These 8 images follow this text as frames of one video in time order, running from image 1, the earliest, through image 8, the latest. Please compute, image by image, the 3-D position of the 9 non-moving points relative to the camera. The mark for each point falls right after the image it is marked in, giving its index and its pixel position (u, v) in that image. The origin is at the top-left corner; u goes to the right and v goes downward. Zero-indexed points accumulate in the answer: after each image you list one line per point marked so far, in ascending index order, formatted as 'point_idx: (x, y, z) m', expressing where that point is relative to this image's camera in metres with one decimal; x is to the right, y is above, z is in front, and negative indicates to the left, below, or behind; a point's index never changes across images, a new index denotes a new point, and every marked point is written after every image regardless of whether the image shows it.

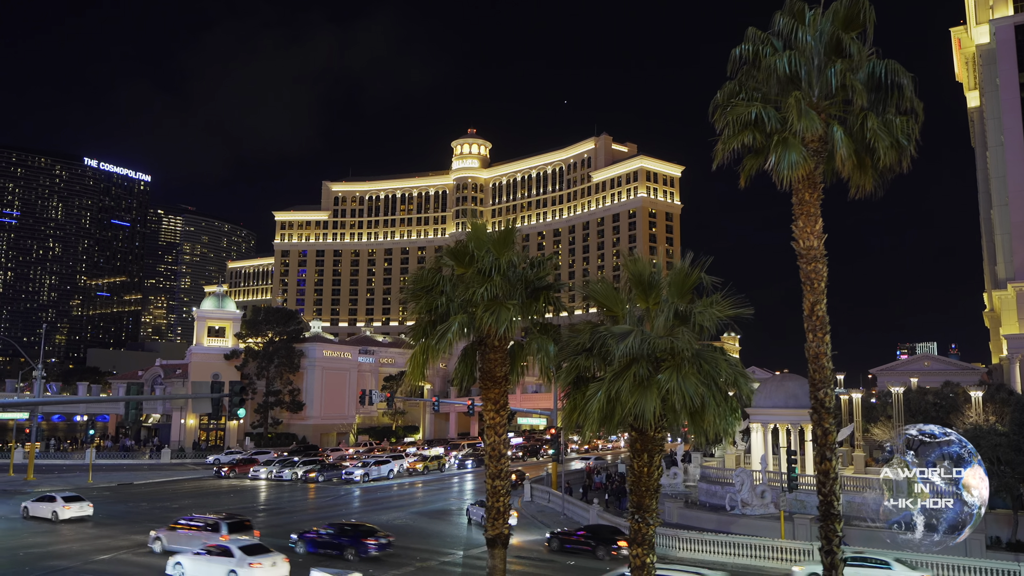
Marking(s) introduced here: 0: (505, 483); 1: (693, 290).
0: (-0.1, -3.2, +12.7) m
1: (+2.8, 0.0, +11.9) m
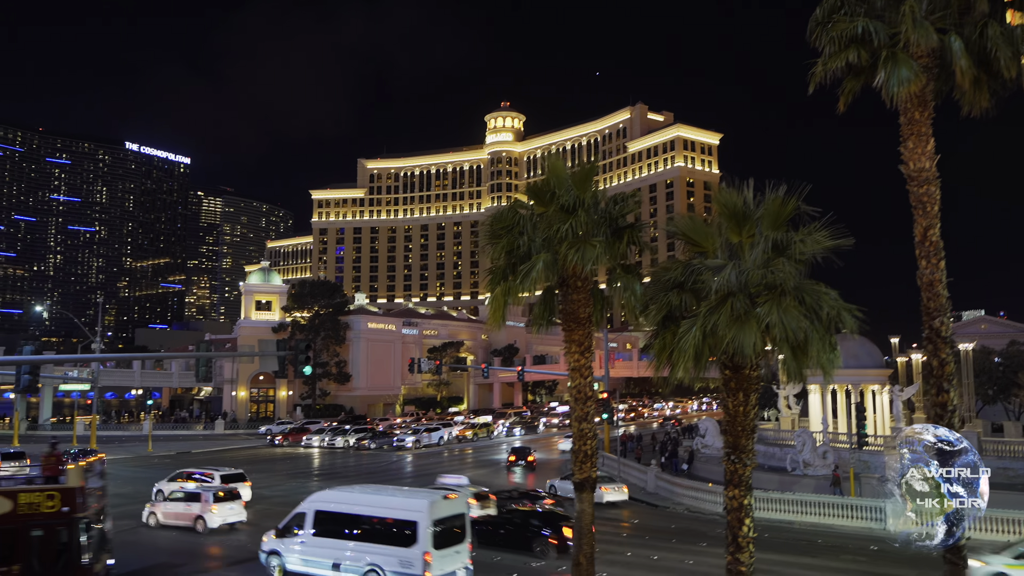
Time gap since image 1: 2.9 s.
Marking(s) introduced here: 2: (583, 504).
0: (+1.3, -2.2, +12.3) m
1: (+4.1, +1.0, +11.4) m
2: (+1.1, -3.4, +12.2) m
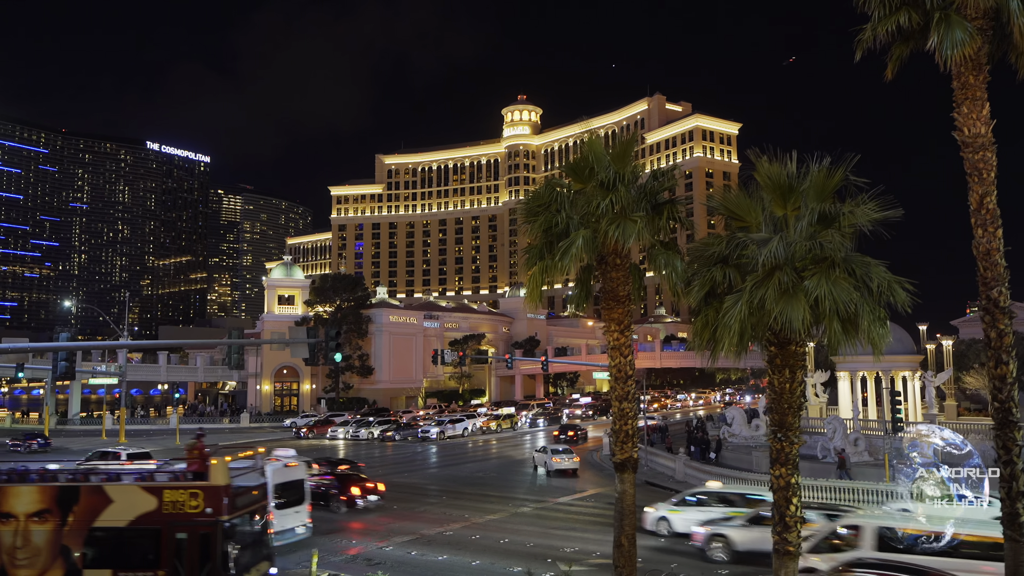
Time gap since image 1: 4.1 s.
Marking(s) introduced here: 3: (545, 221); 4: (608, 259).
0: (+1.9, -1.9, +12.1) m
1: (+4.7, +1.4, +11.1) m
2: (+1.8, -3.1, +12.0) m
3: (+0.6, +1.1, +12.5) m
4: (+1.5, +0.5, +12.3) m
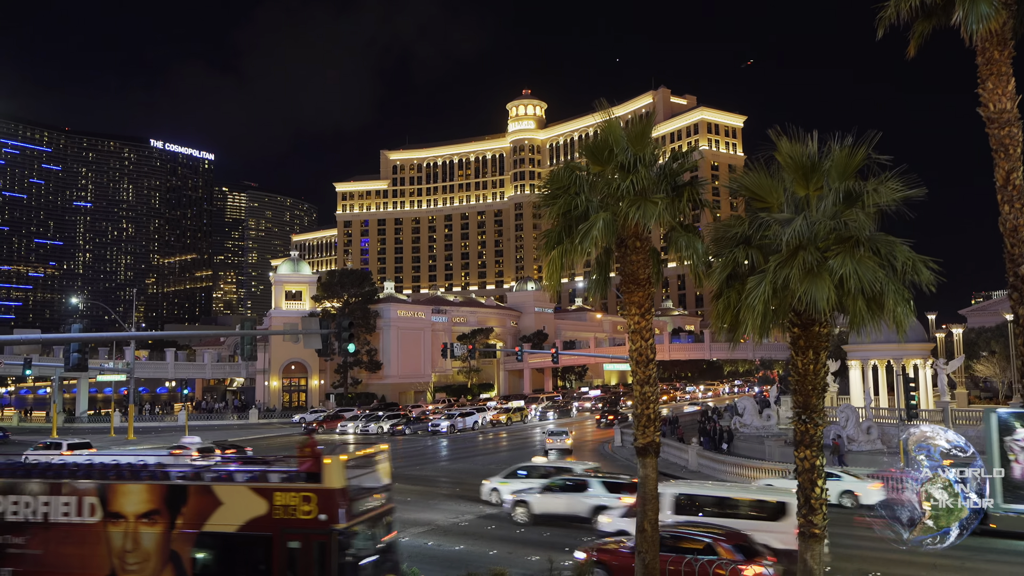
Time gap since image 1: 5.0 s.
0: (+2.2, -1.6, +12.1) m
1: (+4.9, +1.7, +11.0) m
2: (+2.1, -2.8, +12.0) m
3: (+0.9, +1.4, +12.4) m
4: (+1.8, +0.7, +12.2) m
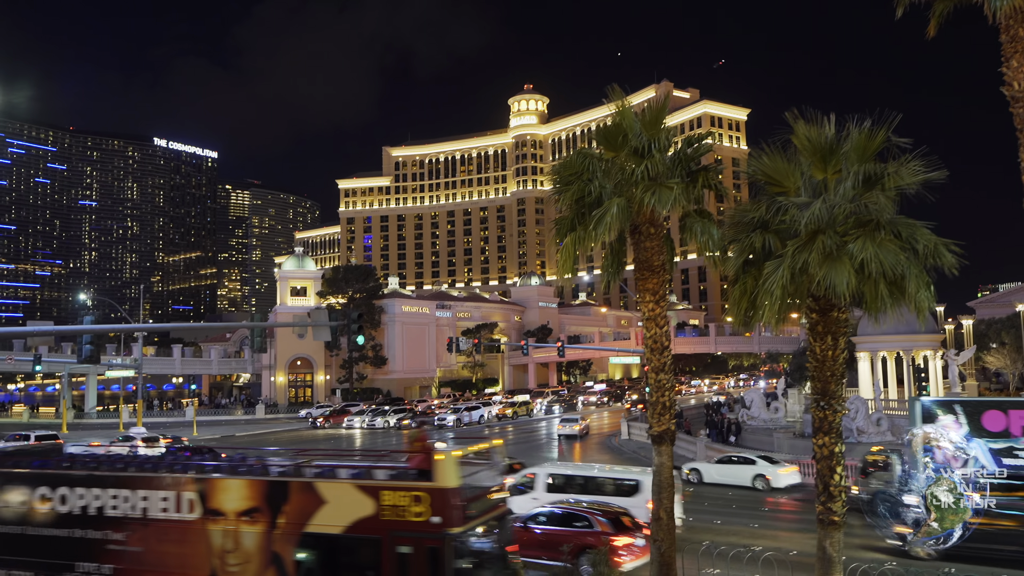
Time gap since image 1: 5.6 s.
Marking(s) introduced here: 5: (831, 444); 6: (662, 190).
0: (+2.4, -1.4, +11.9) m
1: (+5.1, +1.9, +10.8) m
2: (+2.3, -2.6, +11.8) m
3: (+1.0, +1.6, +12.2) m
4: (+2.0, +0.9, +12.0) m
5: (+4.5, -2.2, +10.7) m
6: (+2.3, +1.5, +11.5) m
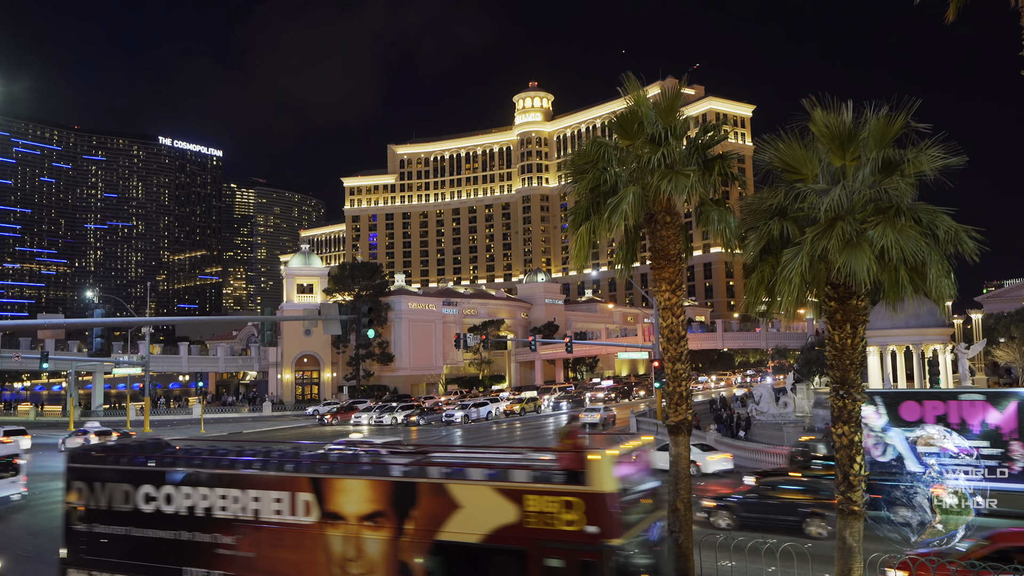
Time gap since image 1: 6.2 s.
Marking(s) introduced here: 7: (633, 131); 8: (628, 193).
0: (+2.7, -1.2, +11.8) m
1: (+5.3, +2.1, +10.7) m
2: (+2.6, -2.4, +11.7) m
3: (+1.3, +1.7, +12.2) m
4: (+2.3, +1.1, +11.9) m
5: (+4.7, -2.0, +10.6) m
6: (+2.5, +1.7, +11.5) m
7: (+1.9, +2.5, +12.0) m
8: (+1.8, +1.4, +11.5) m
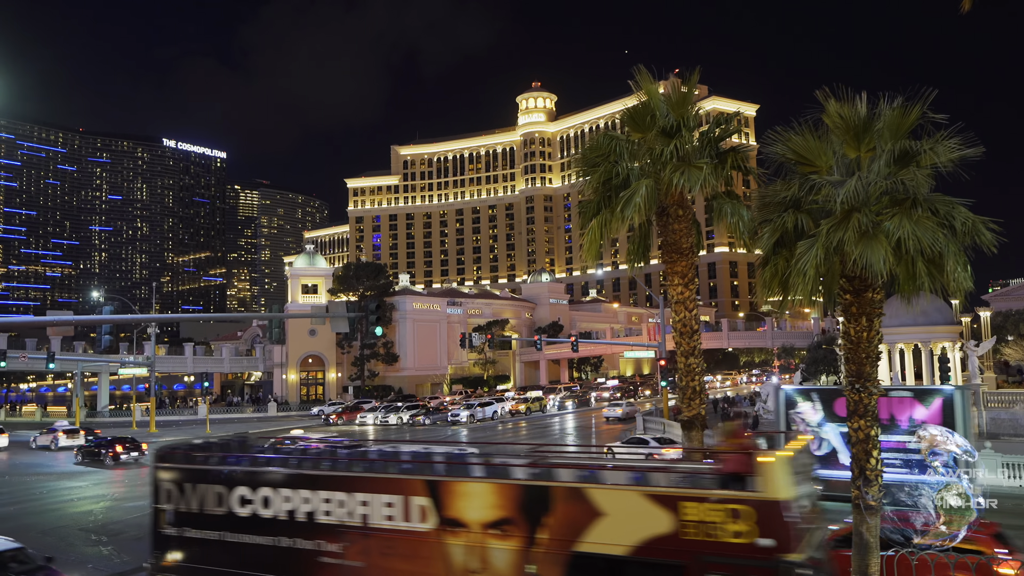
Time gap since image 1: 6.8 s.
0: (+2.9, -1.1, +11.7) m
1: (+5.5, +2.2, +10.6) m
2: (+2.7, -2.3, +11.6) m
3: (+1.4, +1.8, +12.1) m
4: (+2.4, +1.2, +11.8) m
5: (+4.9, -1.9, +10.5) m
6: (+2.7, +1.8, +11.4) m
7: (+2.0, +2.5, +11.9) m
8: (+1.9, +1.5, +11.4) m
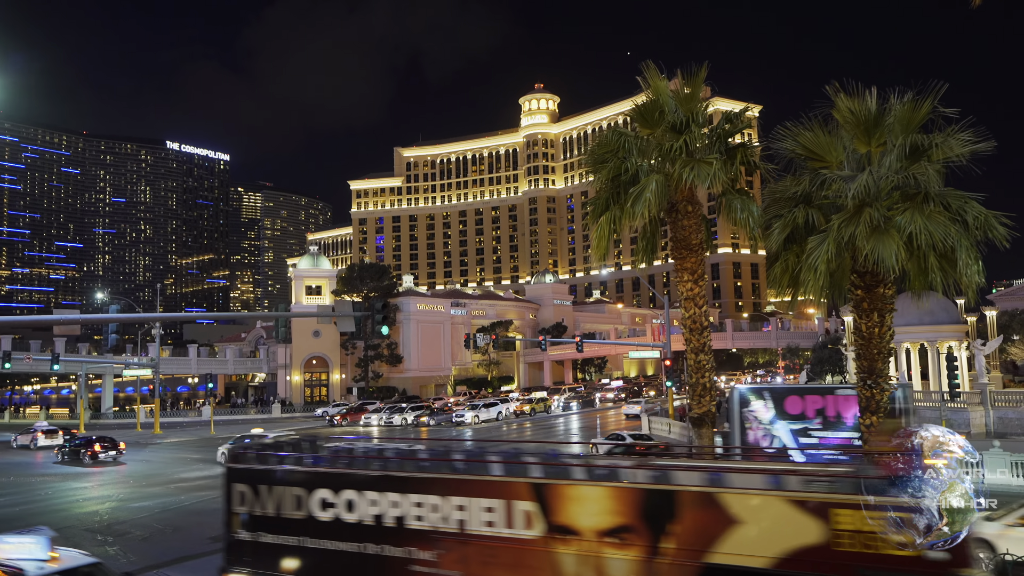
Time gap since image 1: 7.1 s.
0: (+3.0, -1.1, +11.7) m
1: (+5.6, +2.2, +10.5) m
2: (+2.9, -2.3, +11.6) m
3: (+1.6, +1.9, +12.0) m
4: (+2.6, +1.3, +11.8) m
5: (+5.0, -1.8, +10.5) m
6: (+2.8, +1.8, +11.3) m
7: (+2.2, +2.6, +11.9) m
8: (+2.1, +1.6, +11.4) m
